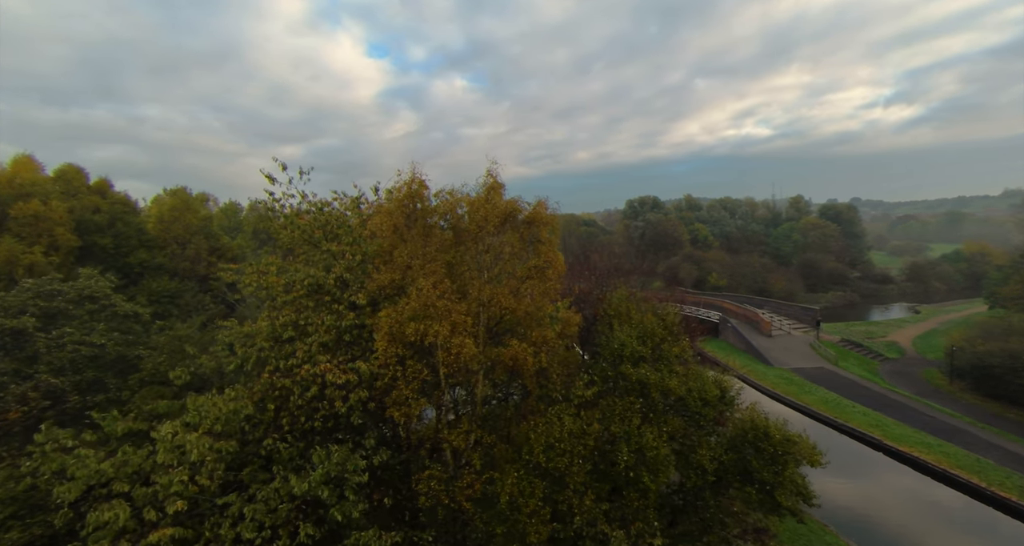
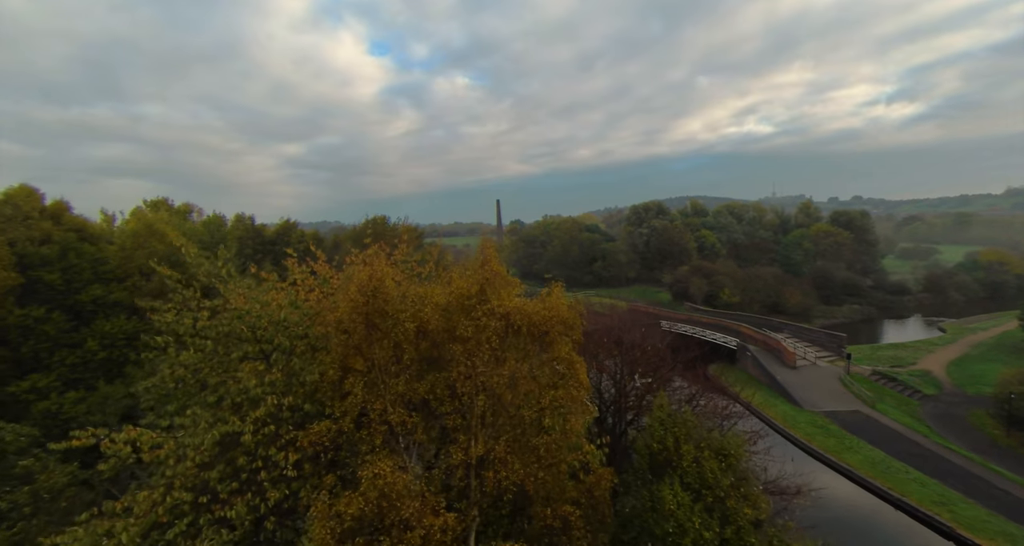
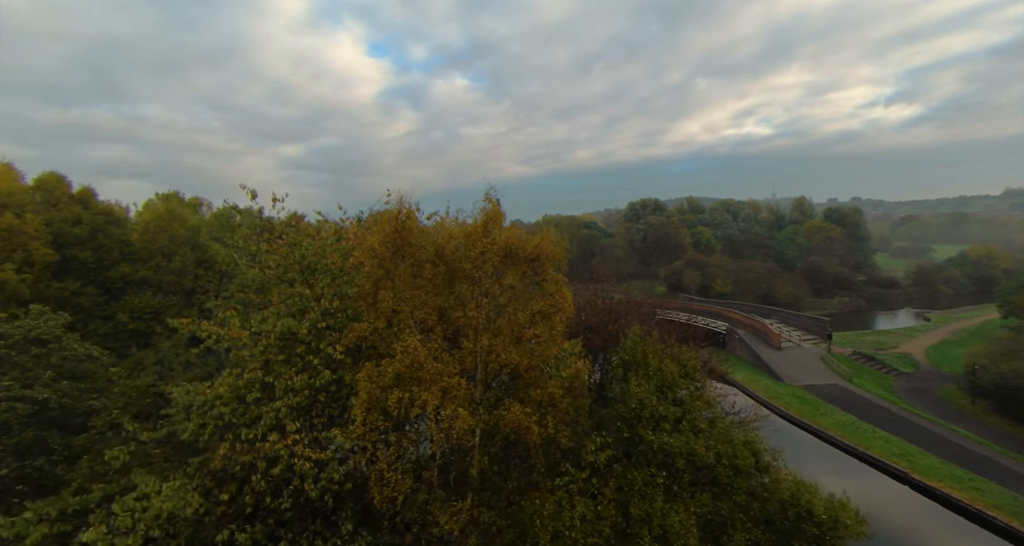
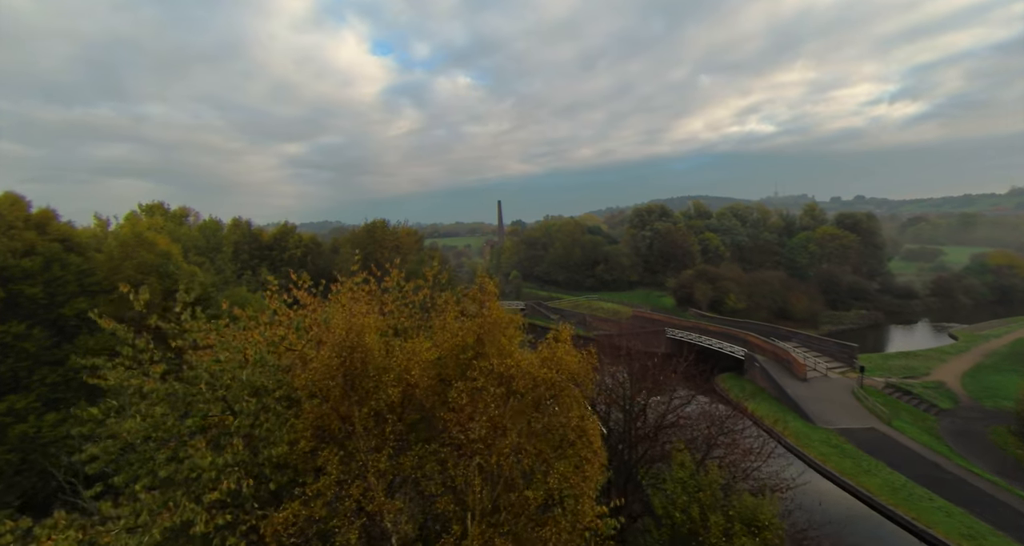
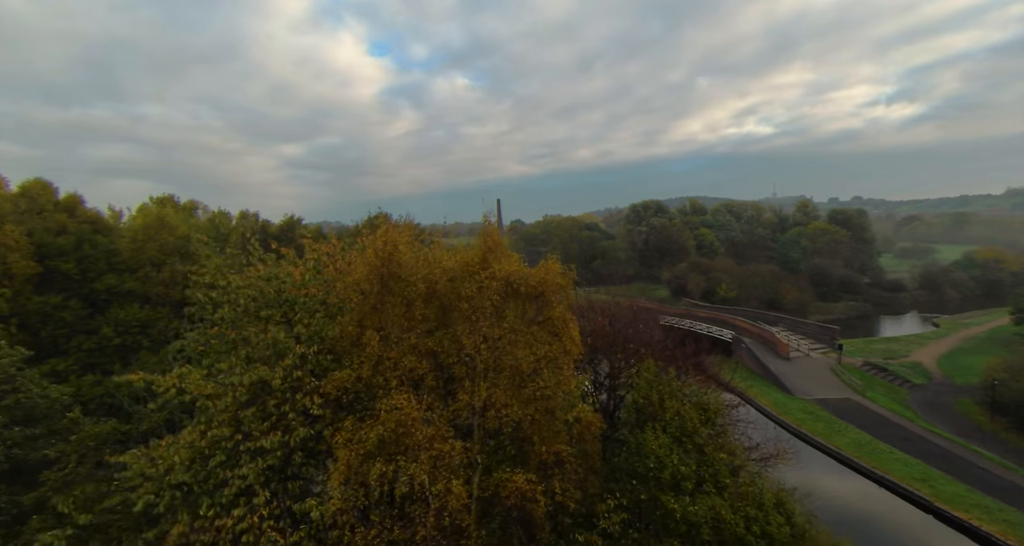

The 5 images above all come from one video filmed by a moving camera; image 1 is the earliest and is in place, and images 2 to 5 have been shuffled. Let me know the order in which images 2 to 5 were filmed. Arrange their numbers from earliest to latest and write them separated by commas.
3, 5, 2, 4
